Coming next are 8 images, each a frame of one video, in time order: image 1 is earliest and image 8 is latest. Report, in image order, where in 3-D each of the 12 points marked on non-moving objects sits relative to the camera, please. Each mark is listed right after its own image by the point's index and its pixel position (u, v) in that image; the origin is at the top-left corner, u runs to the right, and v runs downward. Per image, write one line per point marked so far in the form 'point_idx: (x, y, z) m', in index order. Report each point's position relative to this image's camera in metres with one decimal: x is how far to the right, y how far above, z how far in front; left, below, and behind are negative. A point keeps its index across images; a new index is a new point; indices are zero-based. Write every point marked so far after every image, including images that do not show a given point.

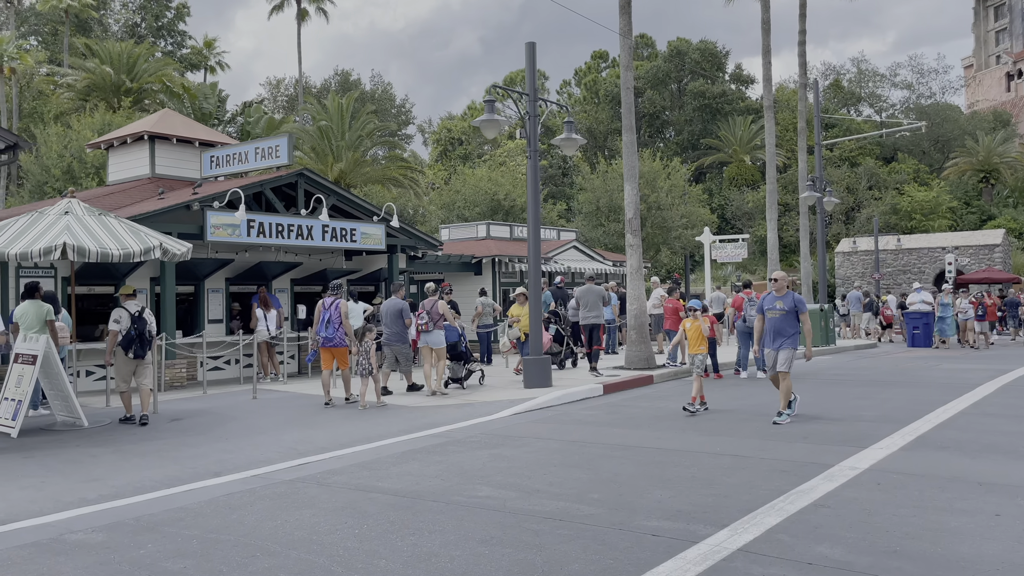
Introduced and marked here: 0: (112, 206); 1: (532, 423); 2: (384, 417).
0: (-8.7, +1.8, +18.1) m
1: (+0.3, -1.9, +12.1) m
2: (-2.0, -2.0, +13.1) m
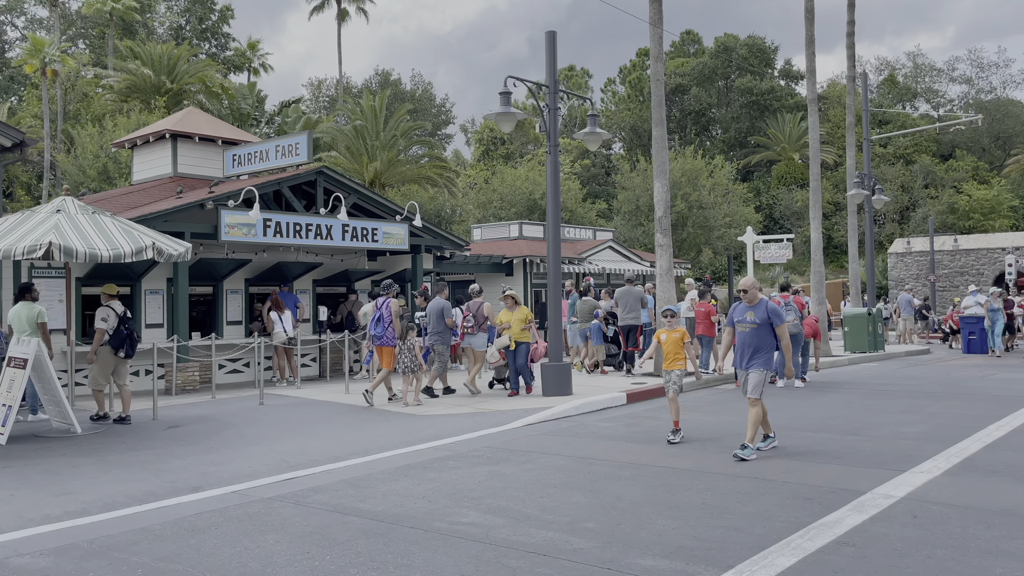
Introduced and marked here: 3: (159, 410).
0: (-8.2, +1.8, +17.8) m
1: (+0.4, -2.0, +11.3) m
2: (-1.8, -2.0, +12.4) m
3: (-5.6, -1.9, +13.1) m
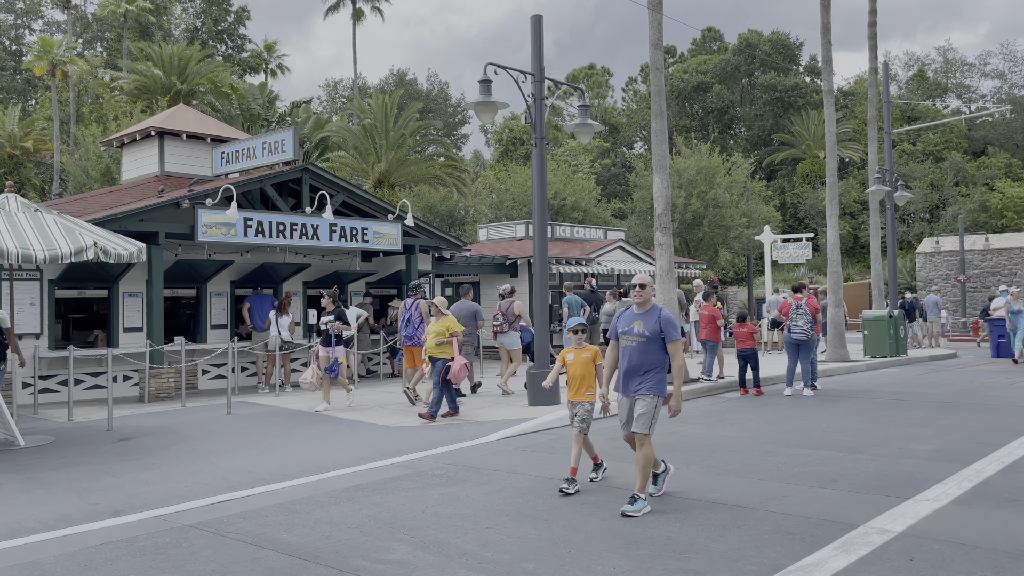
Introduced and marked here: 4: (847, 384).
0: (-8.3, +1.7, +17.1) m
1: (0.0, -2.0, +10.4) m
2: (-2.2, -2.1, +11.6) m
3: (-5.9, -2.0, +12.4) m
4: (+7.0, -2.0, +17.6) m
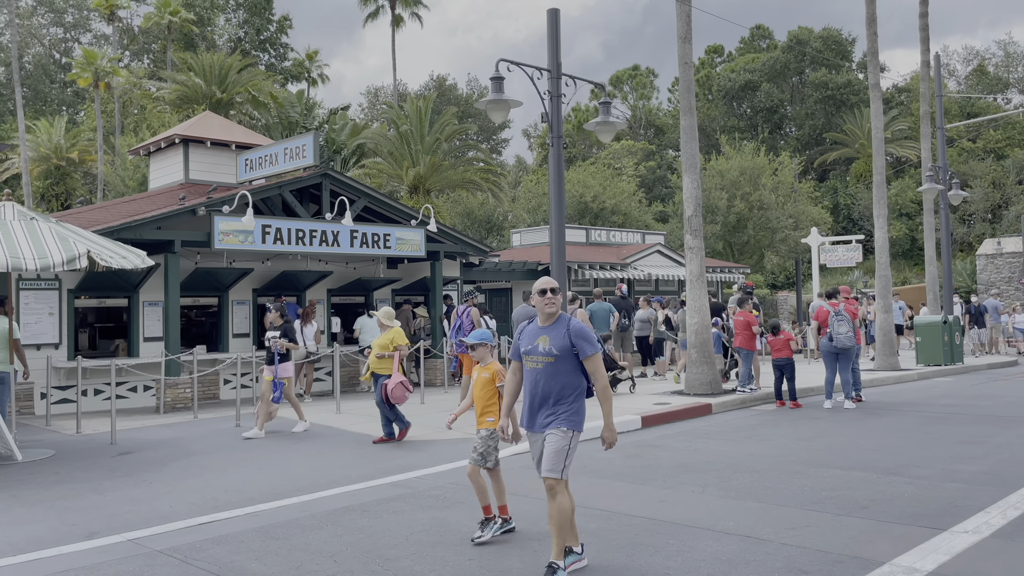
0: (-7.8, +1.6, +17.0) m
1: (+0.1, -2.1, +9.8) m
2: (-2.0, -2.2, +11.1) m
3: (-5.7, -2.1, +12.1) m
4: (+7.5, -2.1, +16.6) m
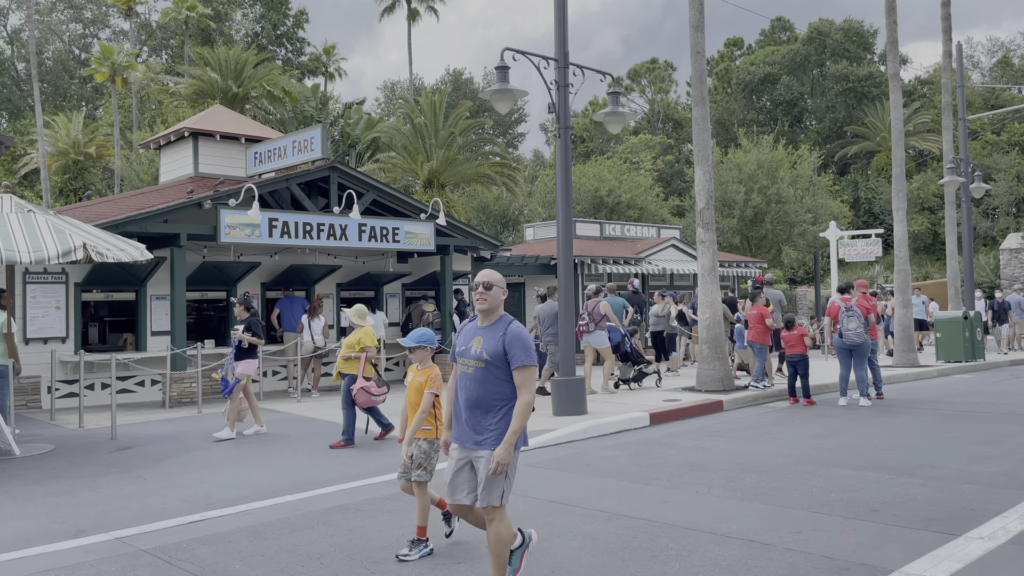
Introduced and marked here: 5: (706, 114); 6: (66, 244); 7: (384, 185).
0: (-7.7, +1.7, +17.0) m
1: (+0.1, -2.0, +9.5) m
2: (-1.9, -2.1, +10.9) m
3: (-5.6, -2.0, +12.0) m
4: (+7.7, -2.0, +16.2) m
5: (+3.5, +3.1, +15.1) m
6: (-5.2, +0.5, +9.7) m
7: (-2.8, +2.2, +18.2) m
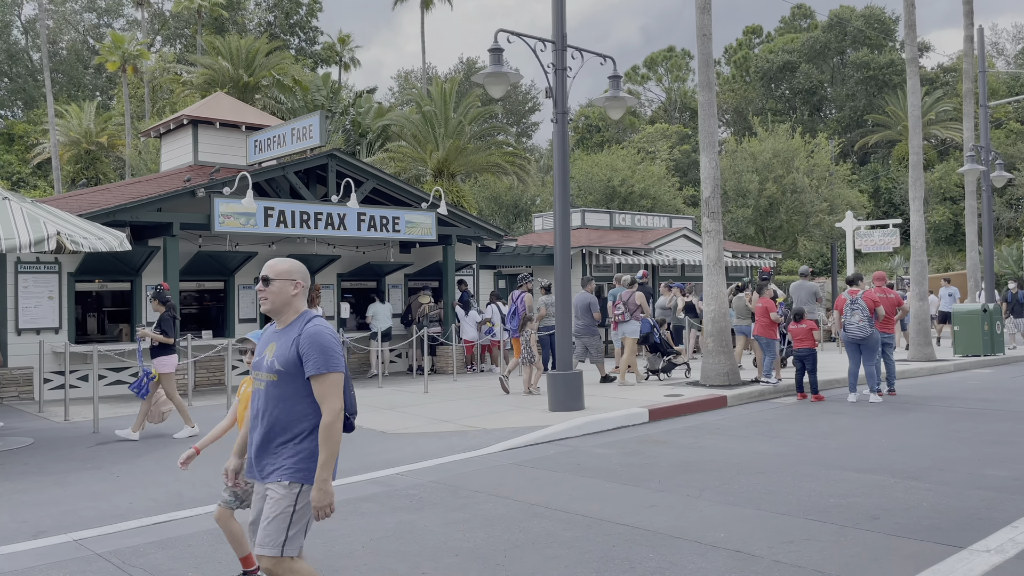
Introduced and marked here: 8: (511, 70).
0: (-7.6, +1.9, +16.7) m
1: (0.0, -1.9, +9.1) m
2: (-2.1, -2.0, +10.5) m
3: (-5.7, -1.9, +11.7) m
4: (+7.7, -1.9, +15.6) m
5: (+3.5, +3.3, +14.6) m
6: (-5.3, +0.6, +9.4) m
7: (-2.7, +2.4, +17.8) m
8: (0.0, +3.0, +11.5) m
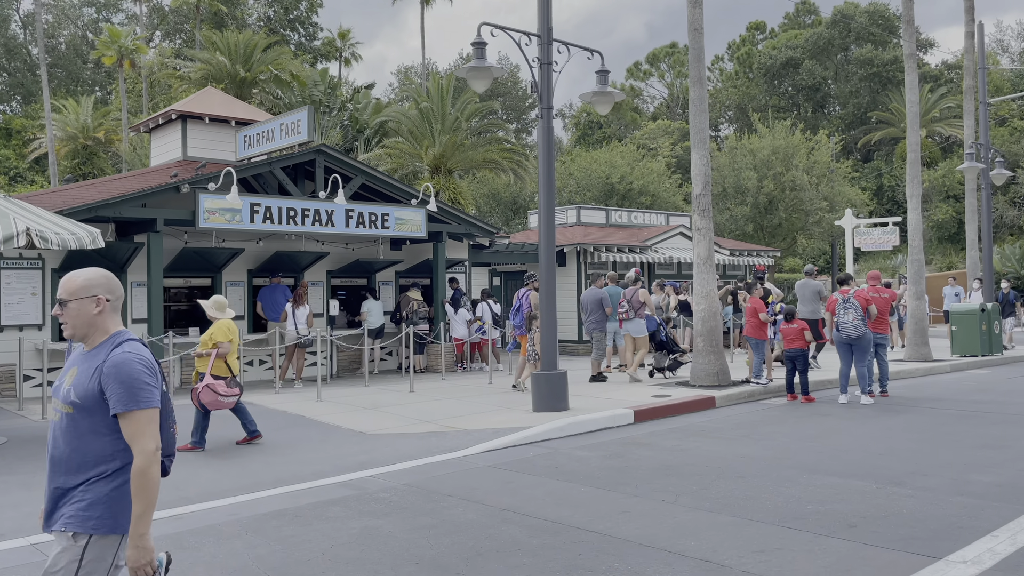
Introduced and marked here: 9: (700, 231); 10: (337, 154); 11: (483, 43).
0: (-7.8, +1.9, +16.5) m
1: (-0.3, -1.9, +9.0) m
2: (-2.3, -1.9, +10.4) m
3: (-5.9, -1.8, +11.6) m
4: (+7.5, -1.9, +15.4) m
5: (+3.3, +3.3, +14.3) m
6: (-5.5, +0.6, +9.3) m
7: (-2.9, +2.5, +17.6) m
8: (-0.2, +3.0, +11.3) m
9: (+3.2, +1.0, +14.4) m
10: (-3.6, +2.8, +17.5) m
11: (-0.4, +3.3, +11.2) m
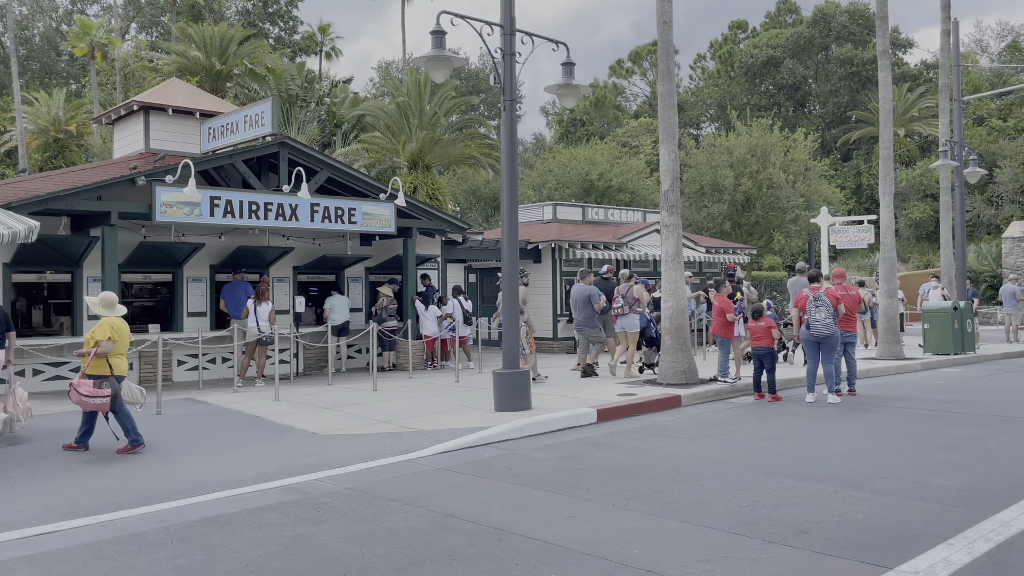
0: (-8.5, +2.0, +16.1) m
1: (-0.8, -1.9, +8.7) m
2: (-2.8, -1.9, +10.0) m
3: (-6.5, -1.8, +11.2) m
4: (+6.8, -1.8, +15.2) m
5: (+2.7, +3.3, +14.1) m
6: (-6.0, +0.7, +8.9) m
7: (-3.5, +2.6, +17.2) m
8: (-0.8, +3.1, +11.0) m
9: (+2.6, +1.0, +14.2) m
10: (-4.3, +2.9, +17.1) m
11: (-0.9, +3.3, +10.9) m
